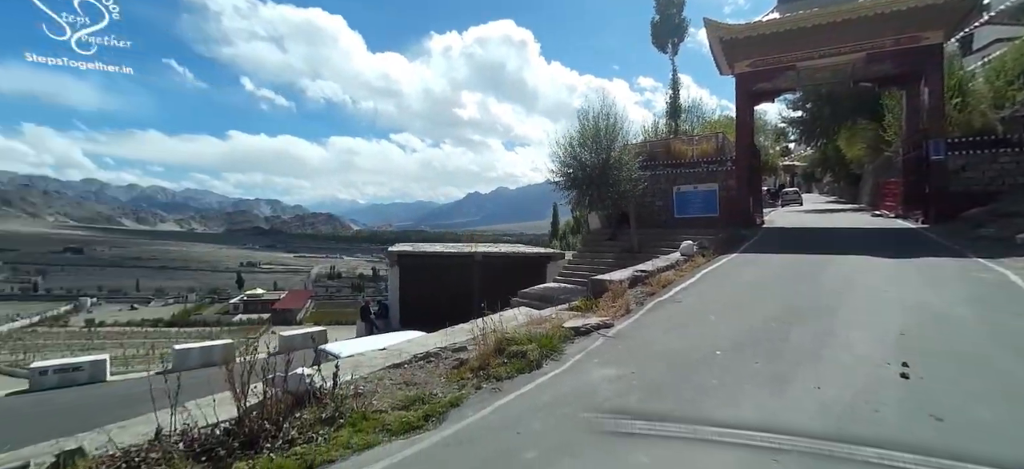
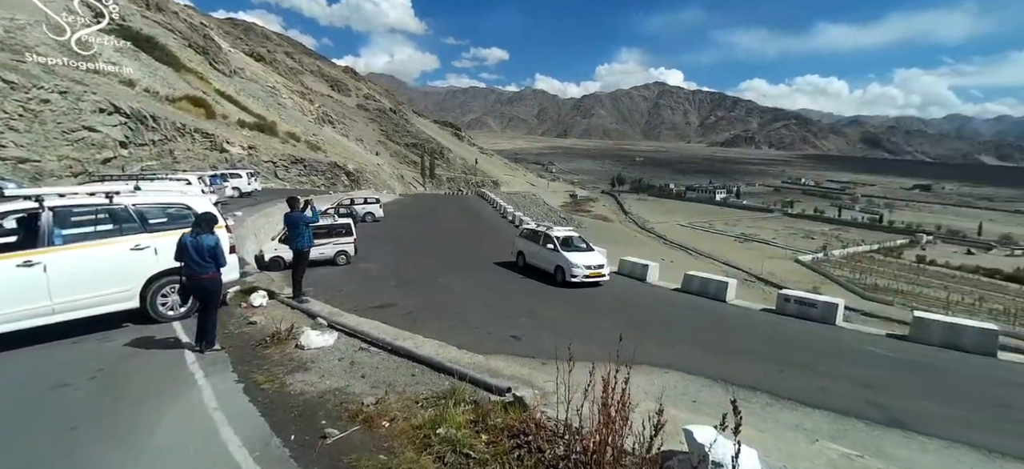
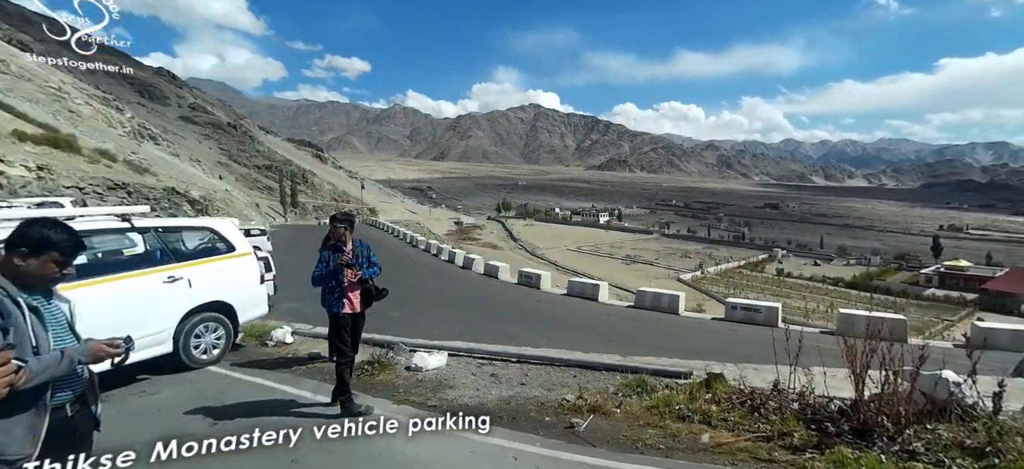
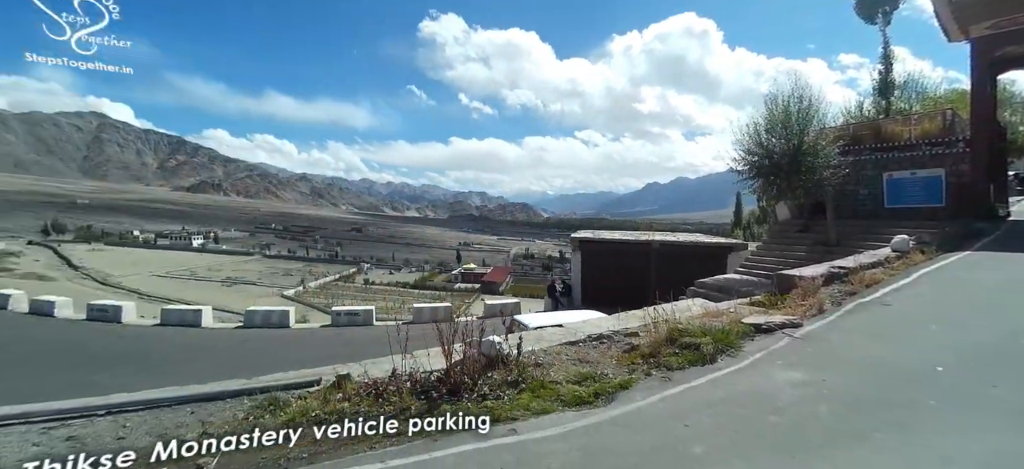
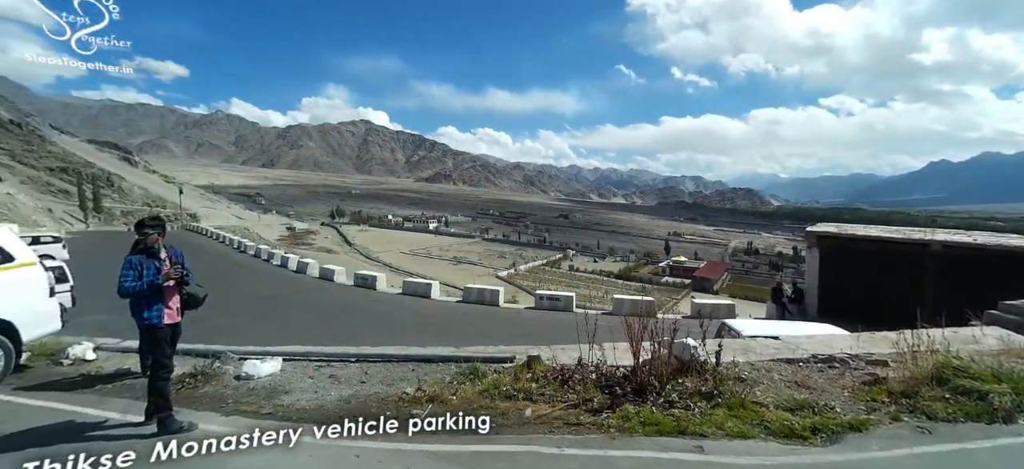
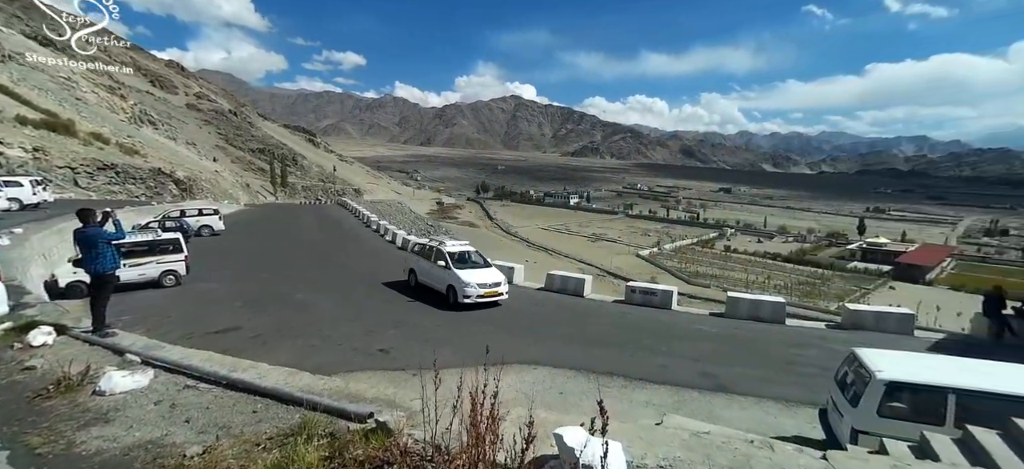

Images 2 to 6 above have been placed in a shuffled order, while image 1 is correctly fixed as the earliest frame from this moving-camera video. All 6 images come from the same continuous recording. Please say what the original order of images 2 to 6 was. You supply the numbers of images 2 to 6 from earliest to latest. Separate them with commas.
4, 5, 3, 2, 6
